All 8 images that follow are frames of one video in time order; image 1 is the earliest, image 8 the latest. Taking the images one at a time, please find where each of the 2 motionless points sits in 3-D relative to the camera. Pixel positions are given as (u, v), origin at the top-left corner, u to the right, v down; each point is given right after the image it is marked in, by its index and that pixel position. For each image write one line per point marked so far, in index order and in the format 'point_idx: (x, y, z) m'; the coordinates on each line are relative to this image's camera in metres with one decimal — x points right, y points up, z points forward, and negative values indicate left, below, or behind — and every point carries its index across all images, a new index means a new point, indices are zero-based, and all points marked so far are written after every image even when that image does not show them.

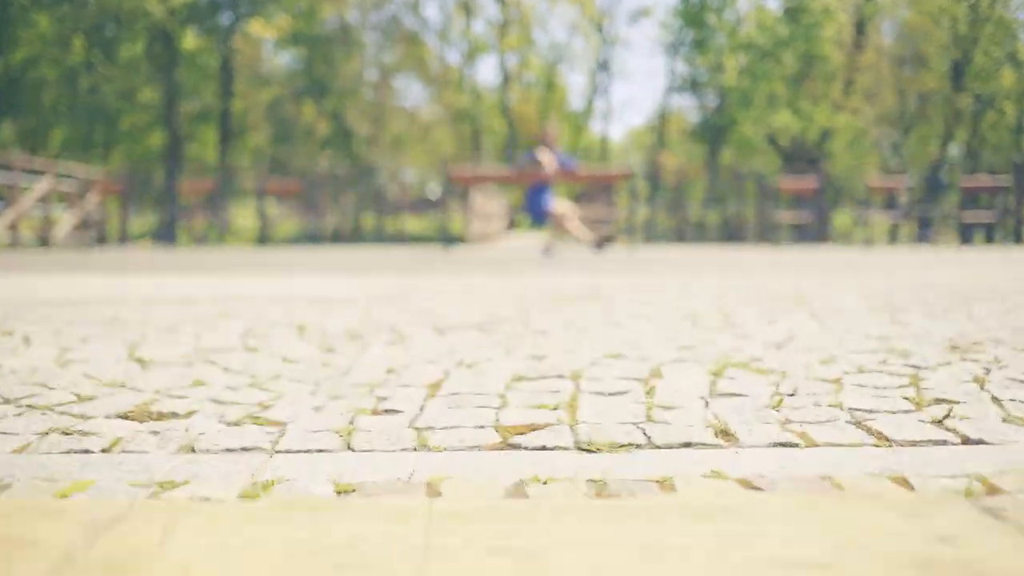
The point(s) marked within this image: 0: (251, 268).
0: (-3.8, +0.5, +12.5) m
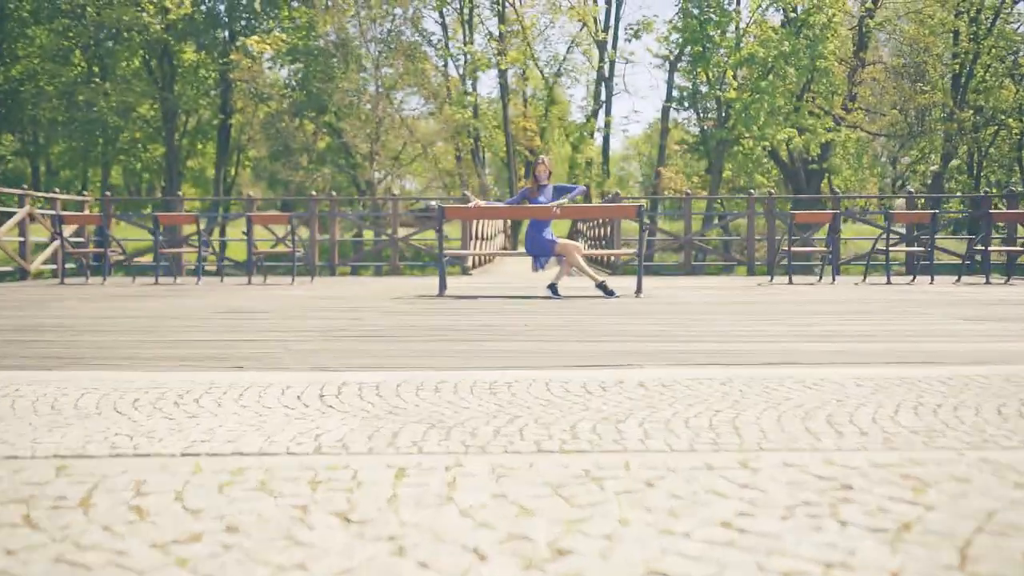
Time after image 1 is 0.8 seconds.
0: (-3.8, 0.0, +11.7) m
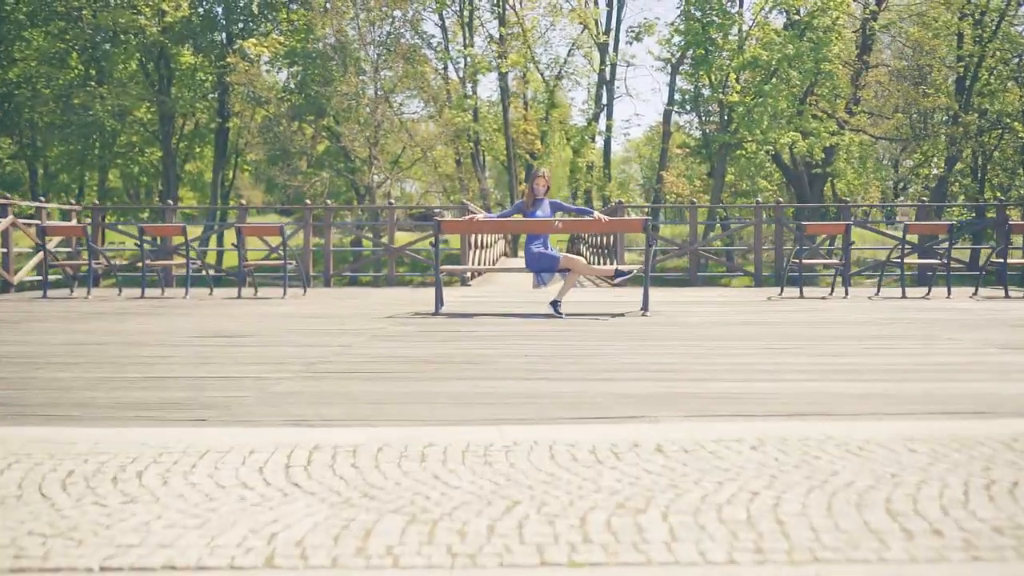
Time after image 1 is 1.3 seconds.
0: (-3.8, -0.2, +11.3) m
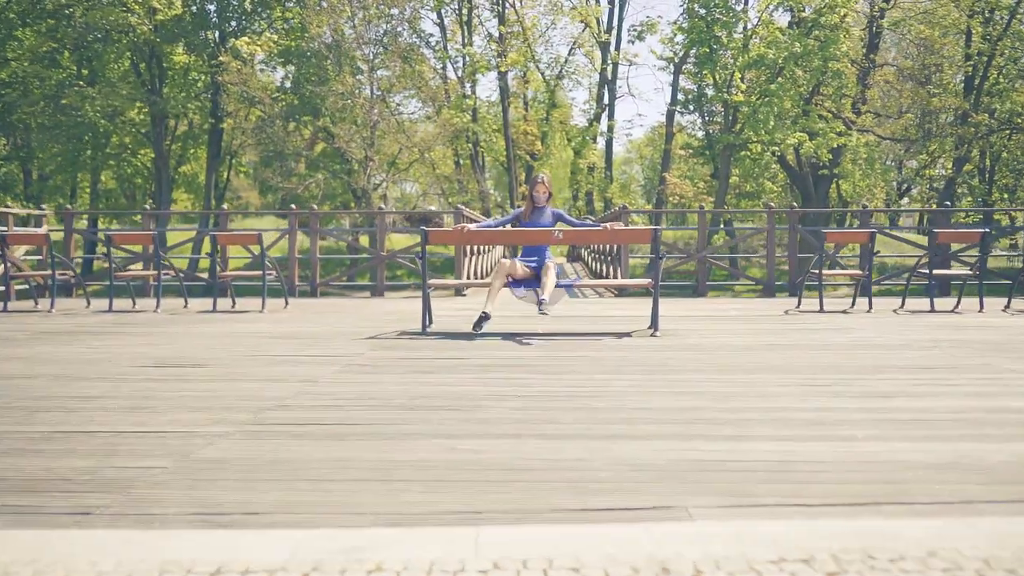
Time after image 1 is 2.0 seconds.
0: (-3.8, -0.3, +10.4) m
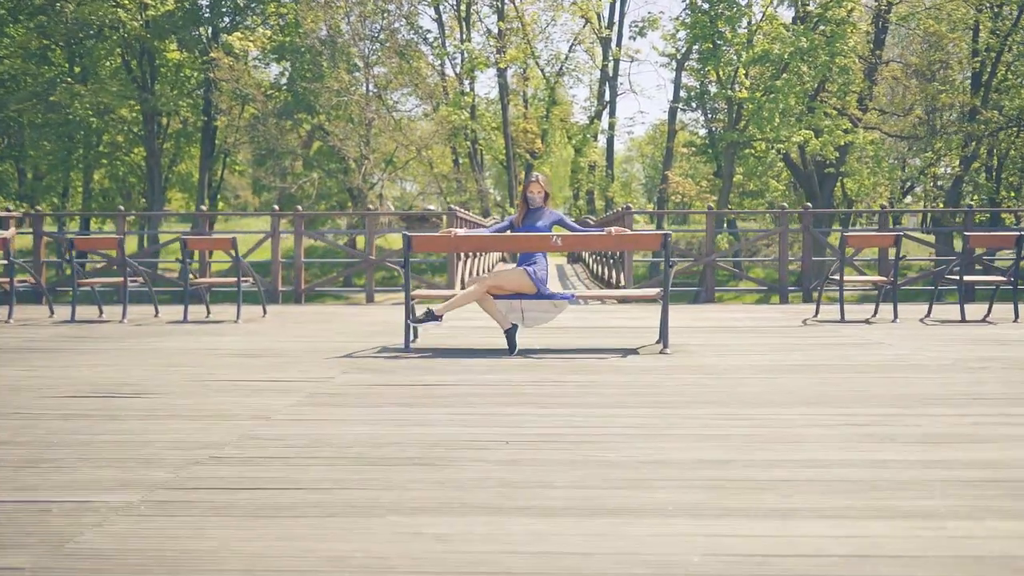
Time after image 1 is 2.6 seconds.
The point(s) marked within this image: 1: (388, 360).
0: (-3.9, -0.4, +9.6) m
1: (-0.9, -0.5, +6.7) m
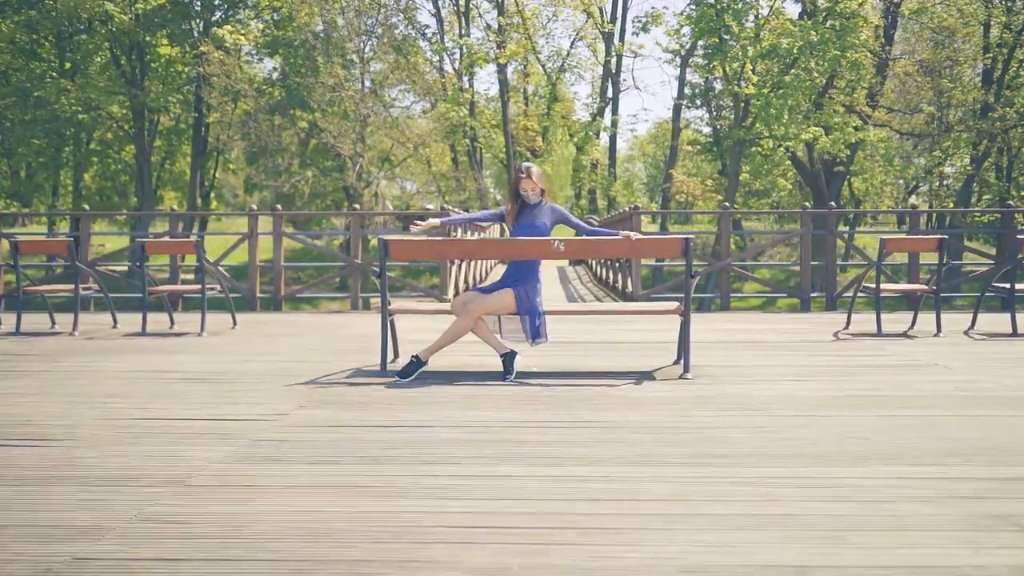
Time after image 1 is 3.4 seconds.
0: (-3.9, -0.5, +8.6) m
1: (-0.9, -0.6, +5.6) m
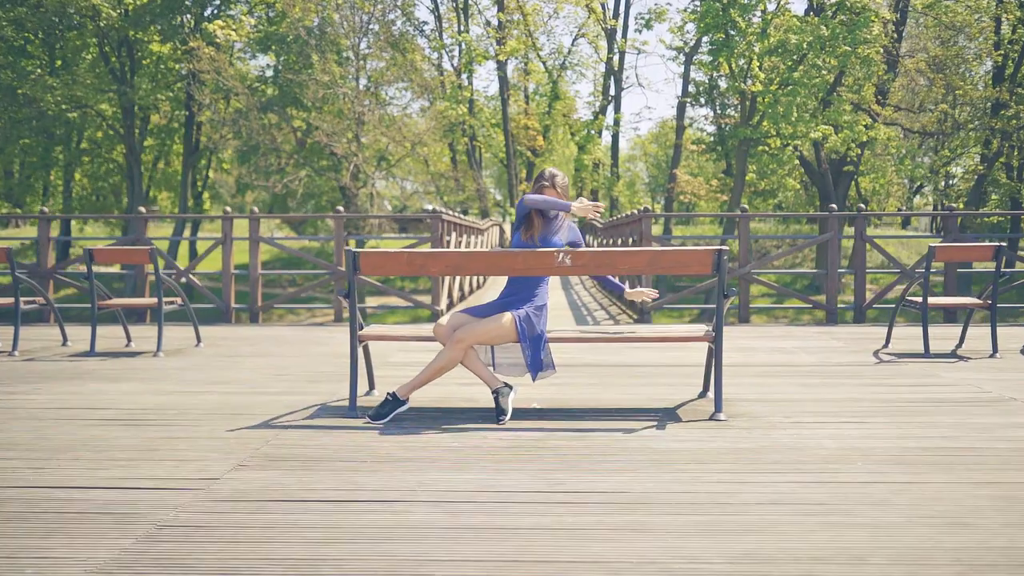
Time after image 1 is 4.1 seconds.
0: (-3.9, -0.6, +7.5) m
1: (-1.0, -0.8, +4.6) m
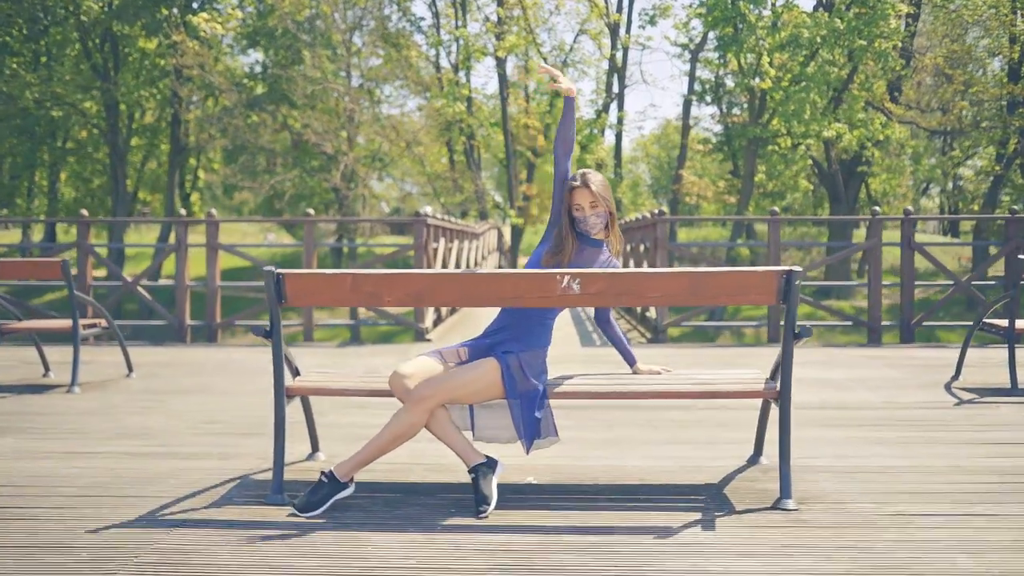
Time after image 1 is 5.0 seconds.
0: (-4.0, -0.8, +6.1) m
1: (-1.0, -0.9, +3.1) m
